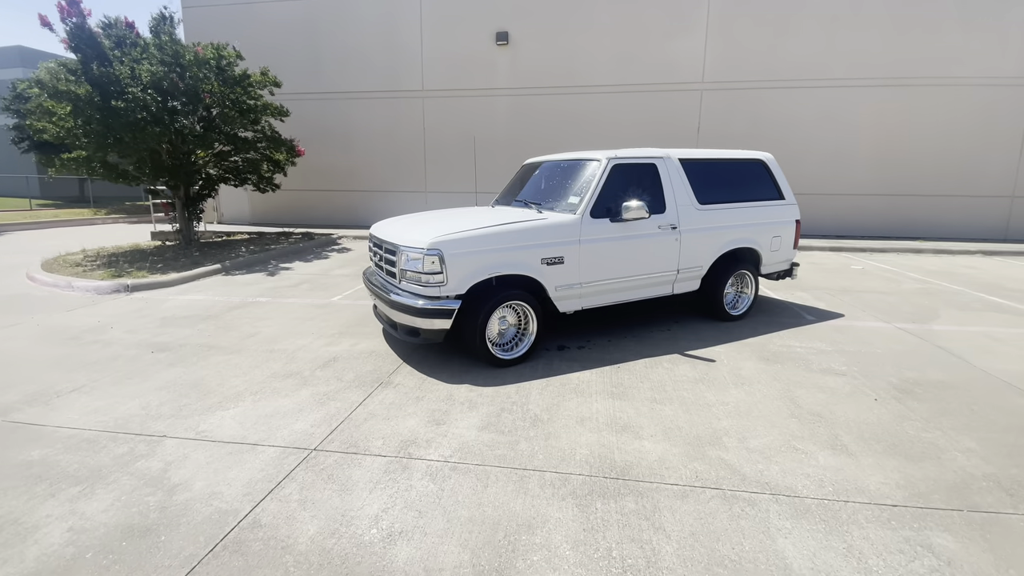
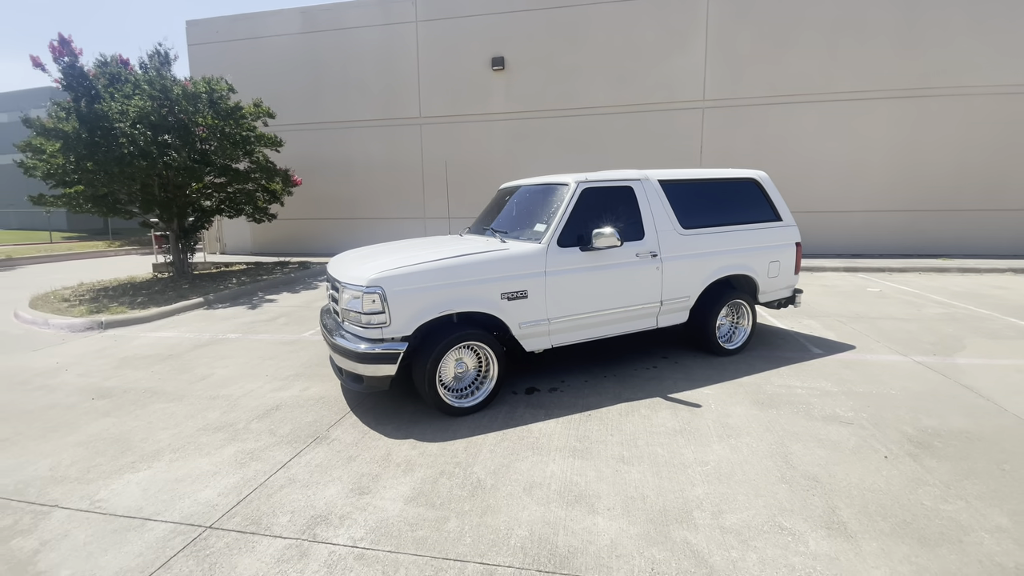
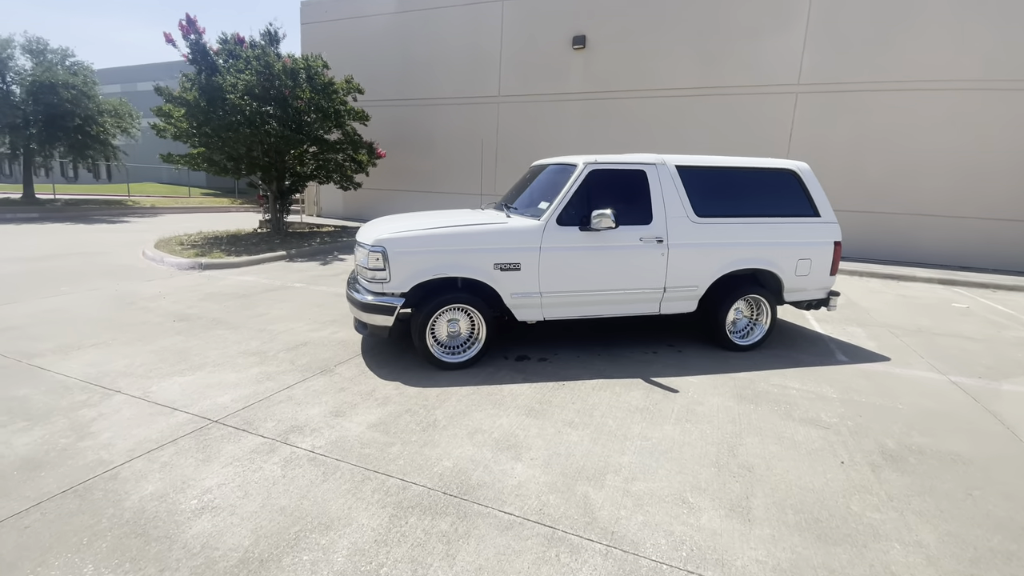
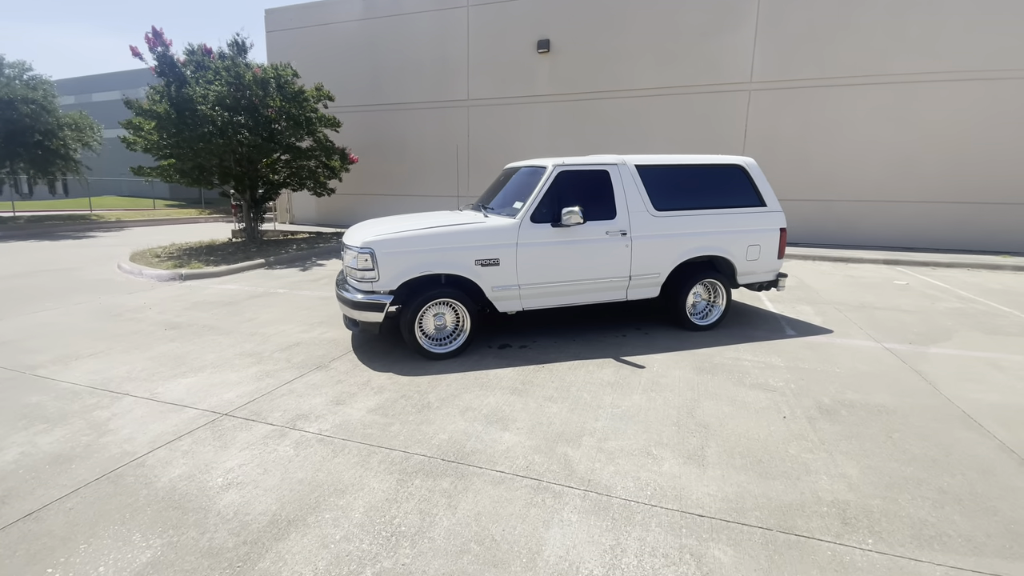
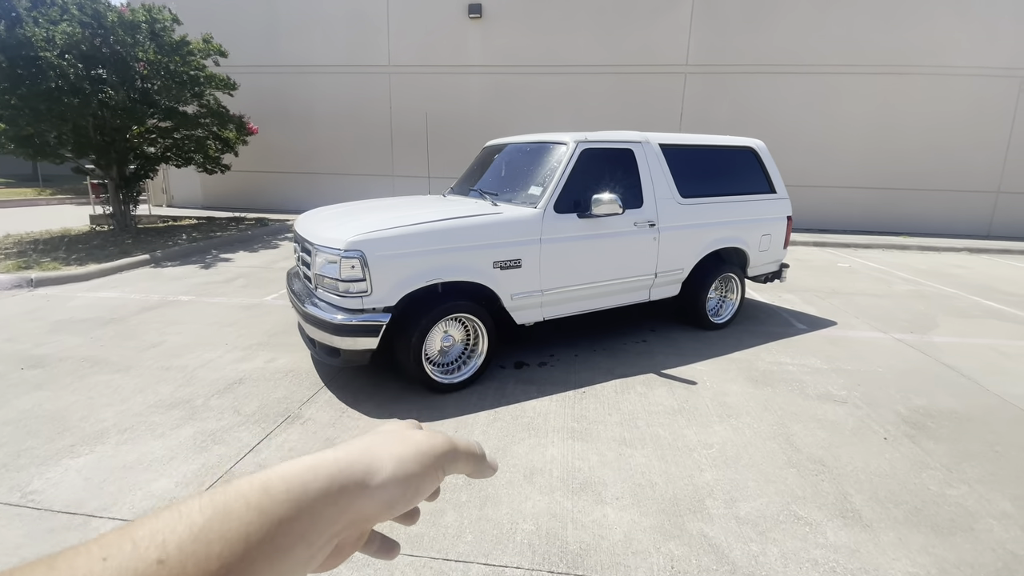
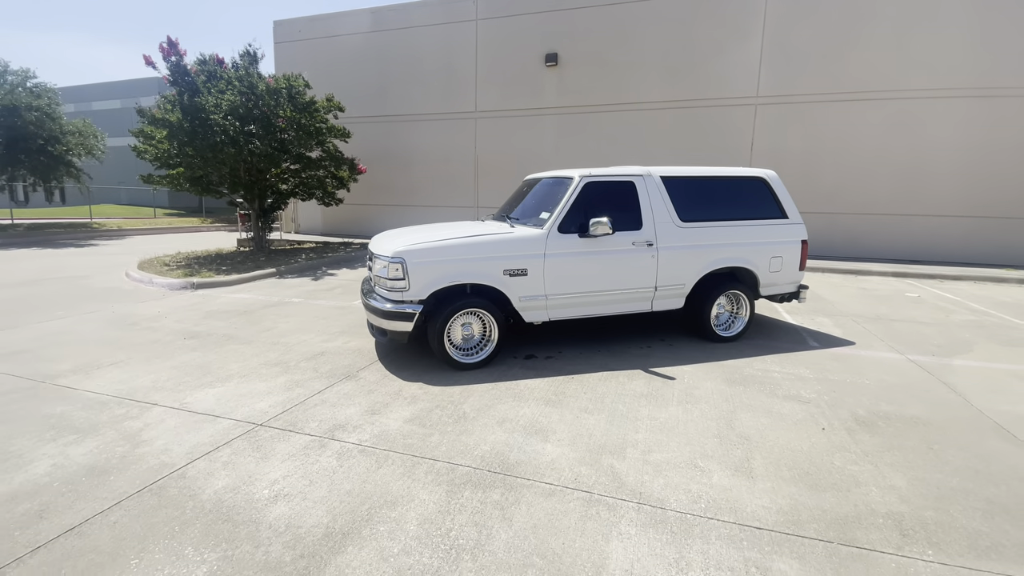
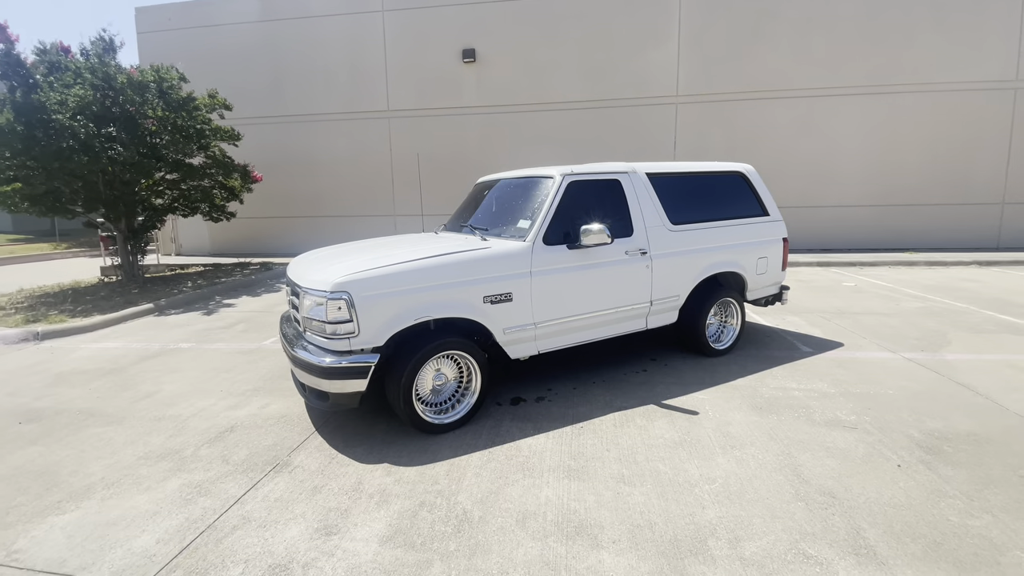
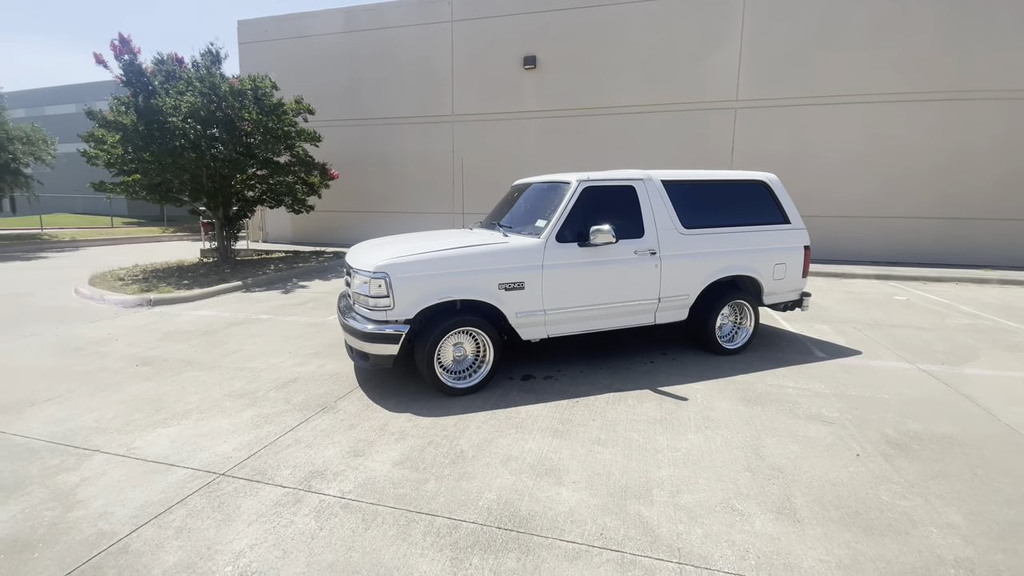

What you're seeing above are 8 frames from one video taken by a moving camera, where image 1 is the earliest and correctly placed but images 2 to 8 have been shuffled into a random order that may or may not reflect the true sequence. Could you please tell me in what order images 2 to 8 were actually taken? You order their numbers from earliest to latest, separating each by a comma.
5, 7, 2, 8, 6, 4, 3
